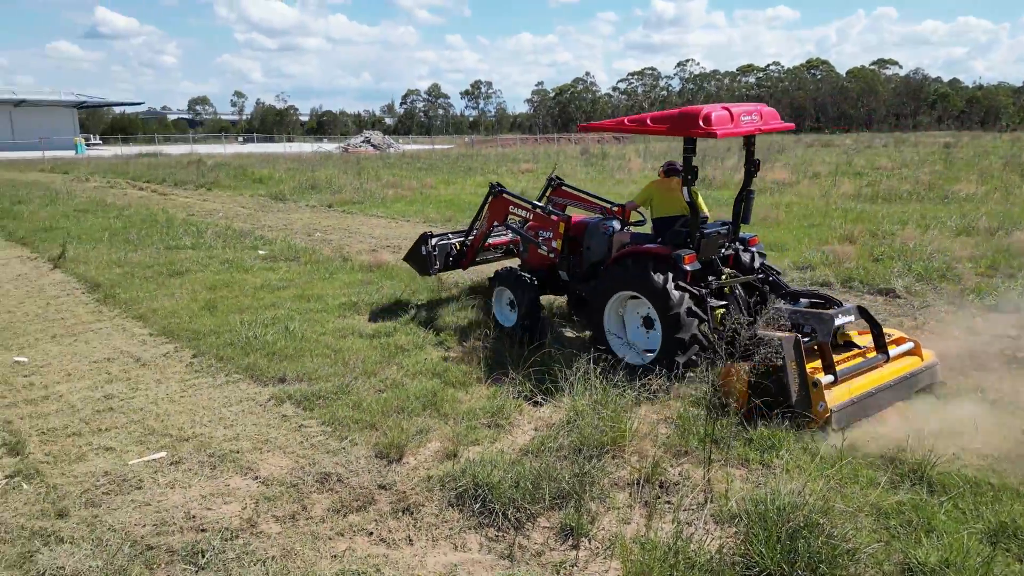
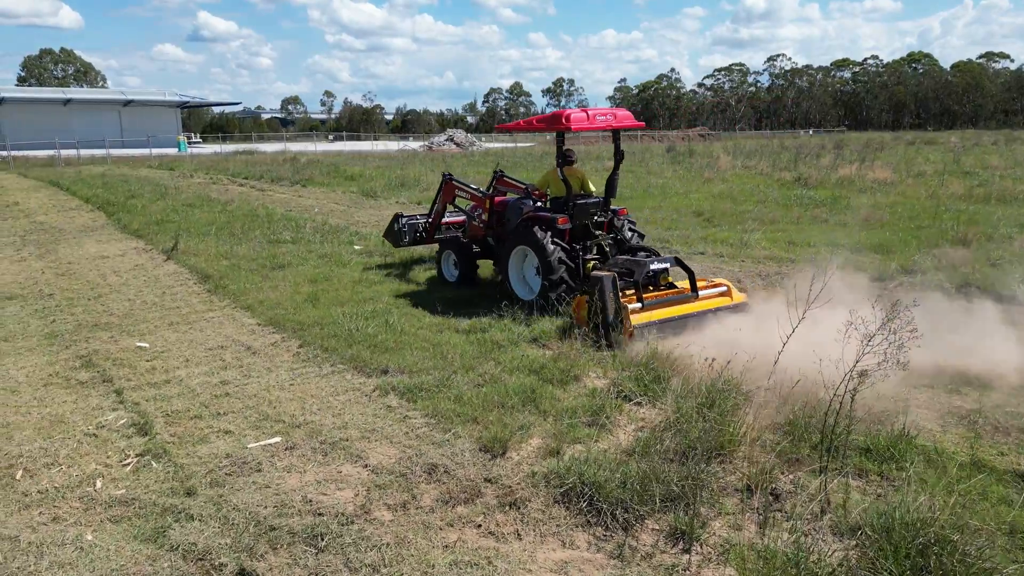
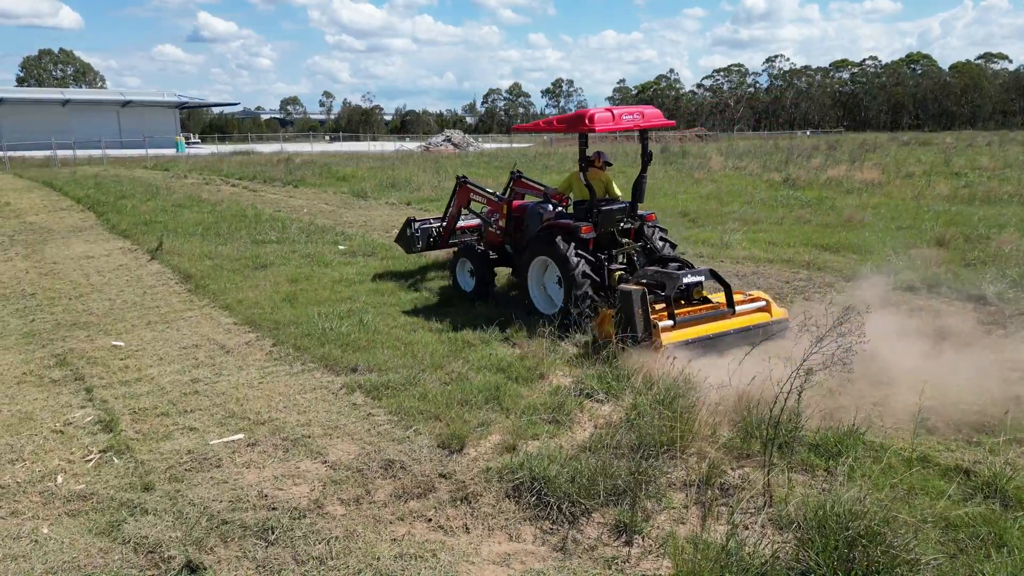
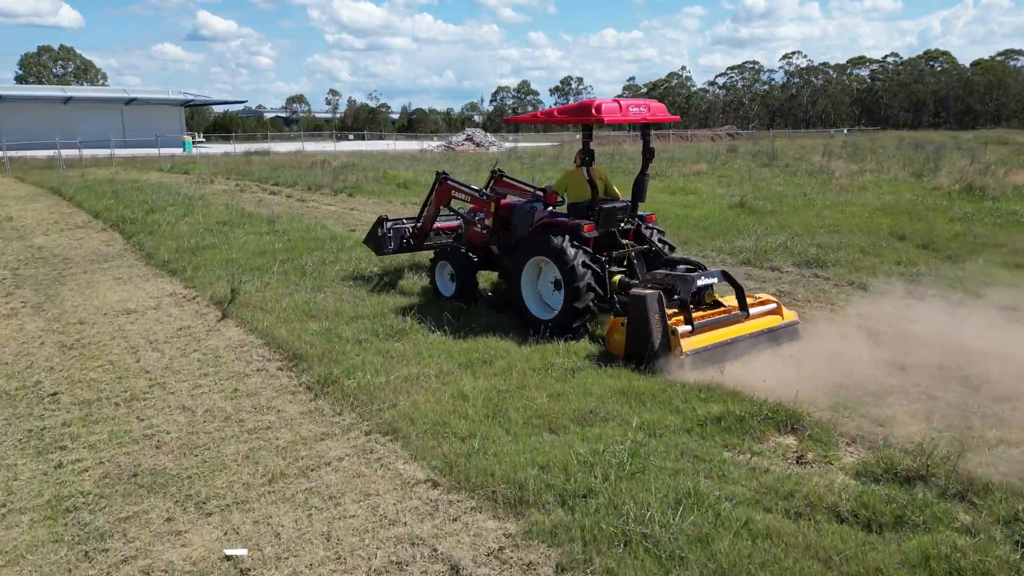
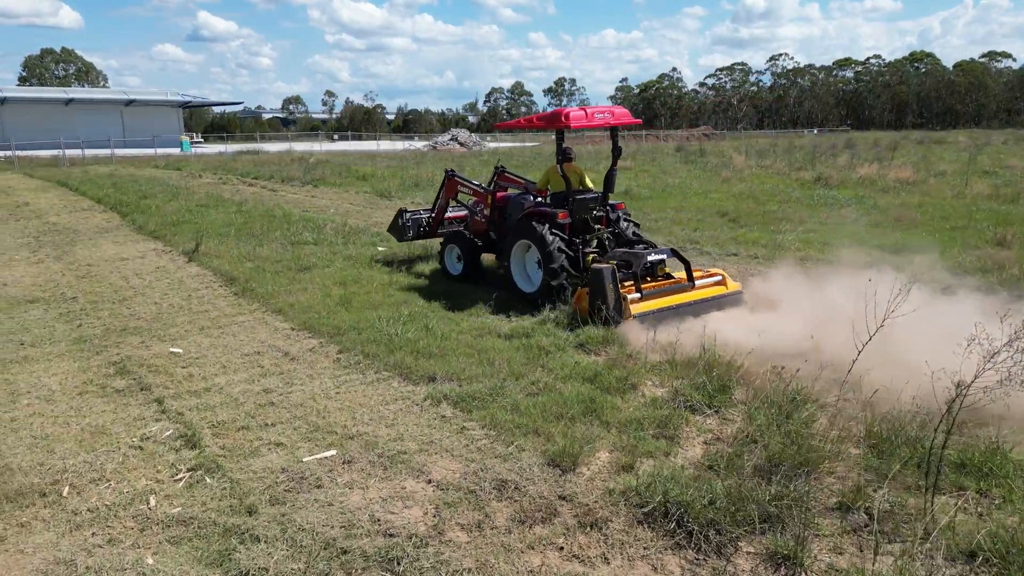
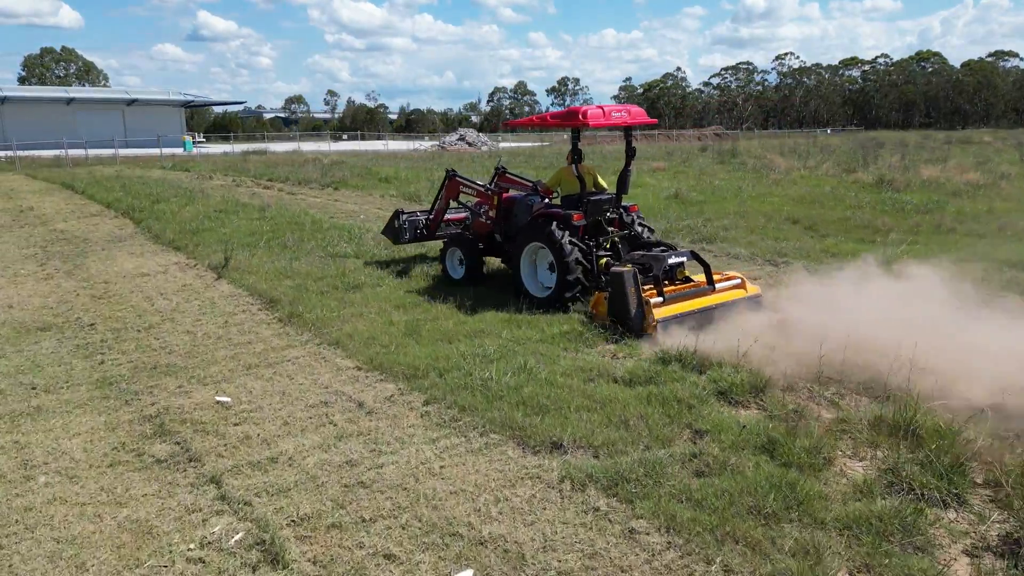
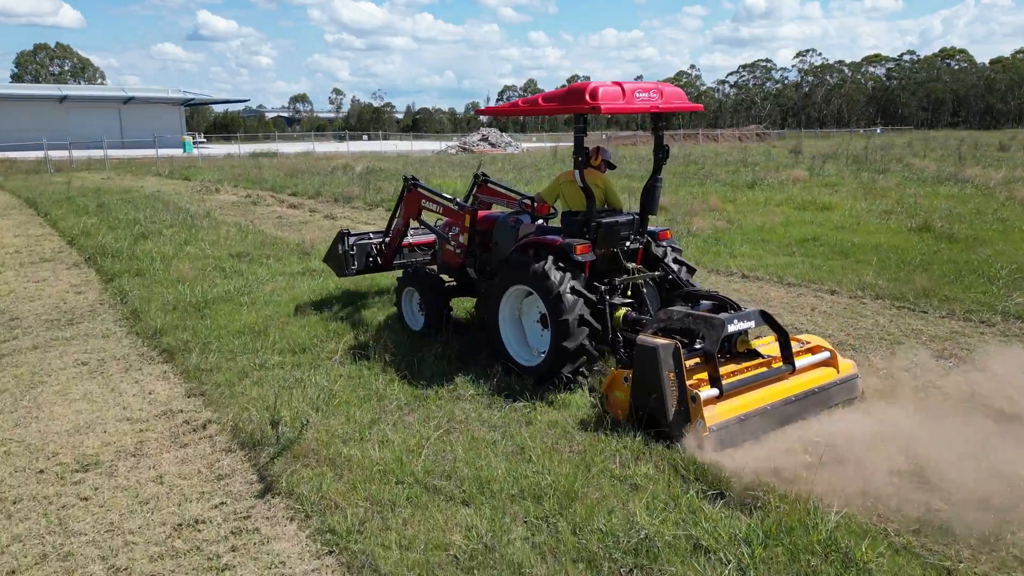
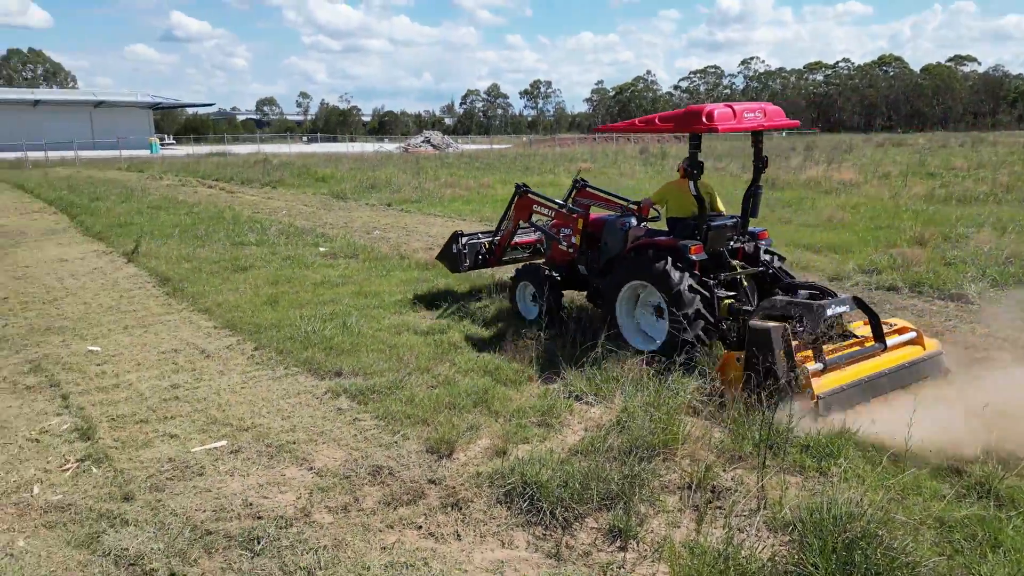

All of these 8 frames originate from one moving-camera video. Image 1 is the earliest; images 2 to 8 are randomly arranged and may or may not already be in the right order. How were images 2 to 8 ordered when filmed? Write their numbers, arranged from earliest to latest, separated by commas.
8, 3, 2, 5, 6, 4, 7
